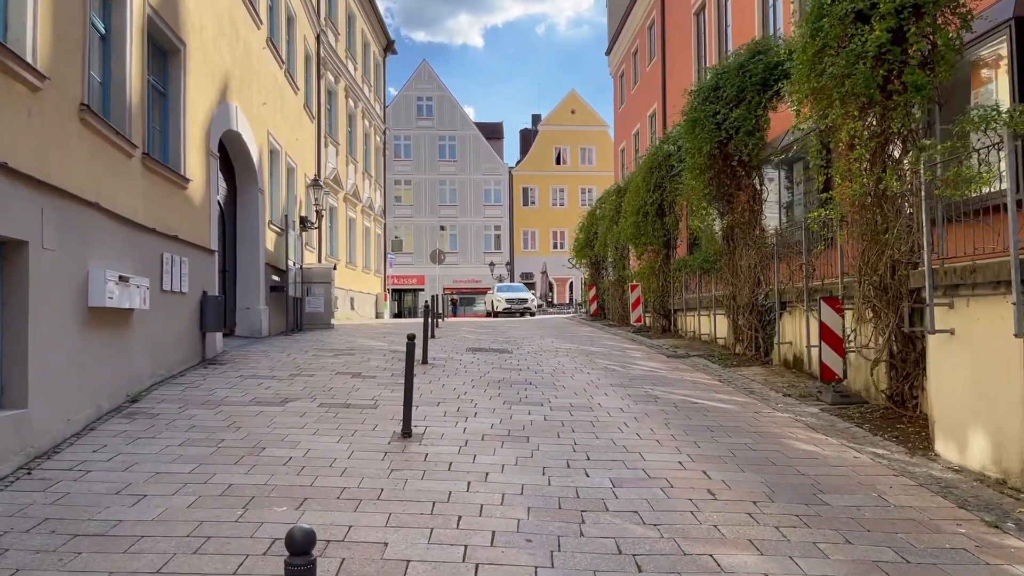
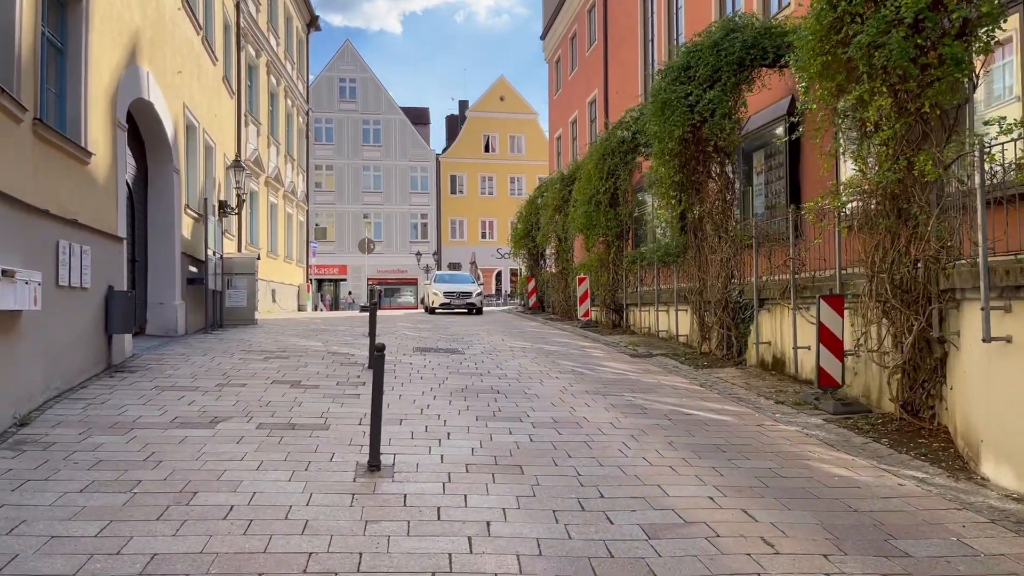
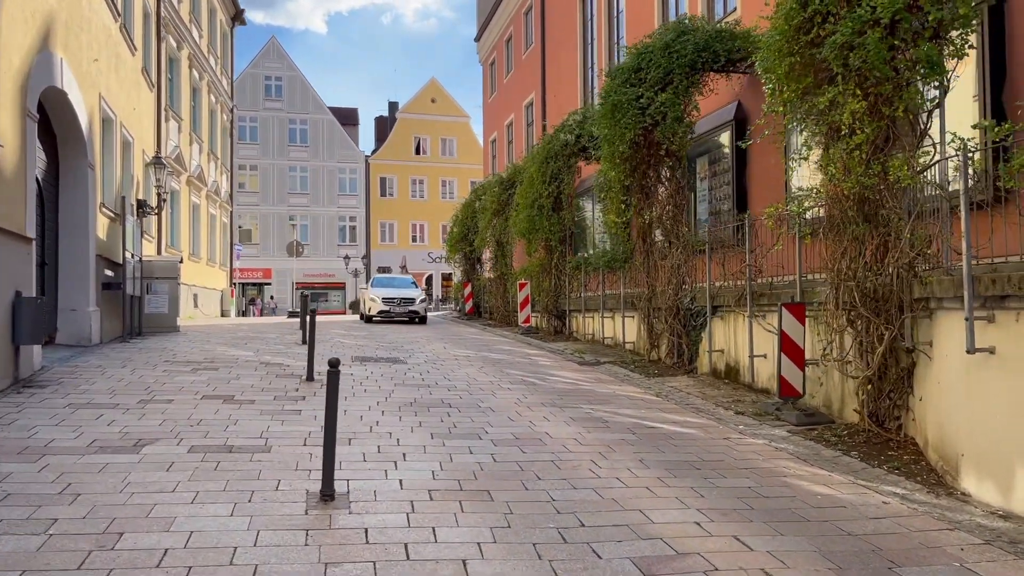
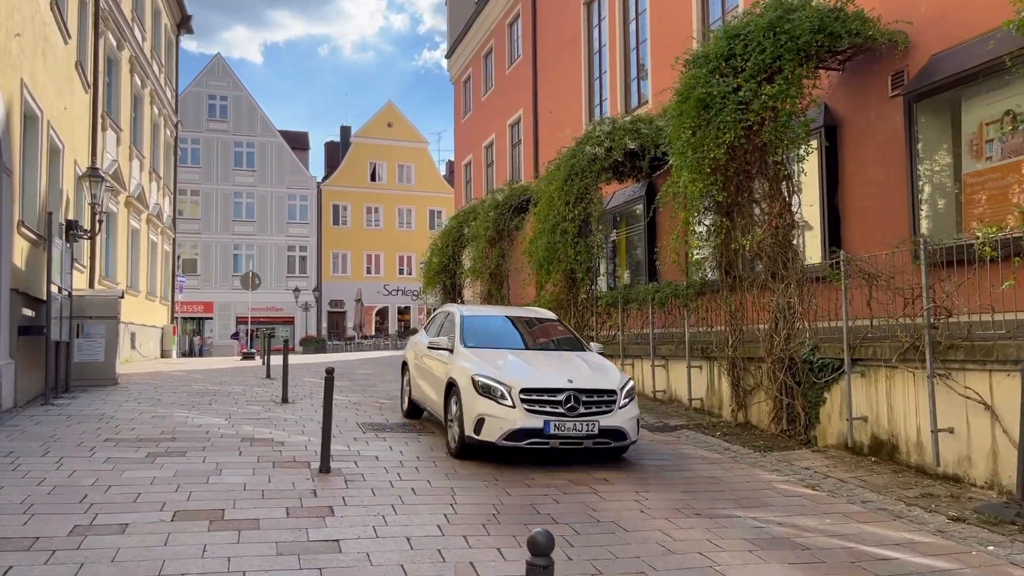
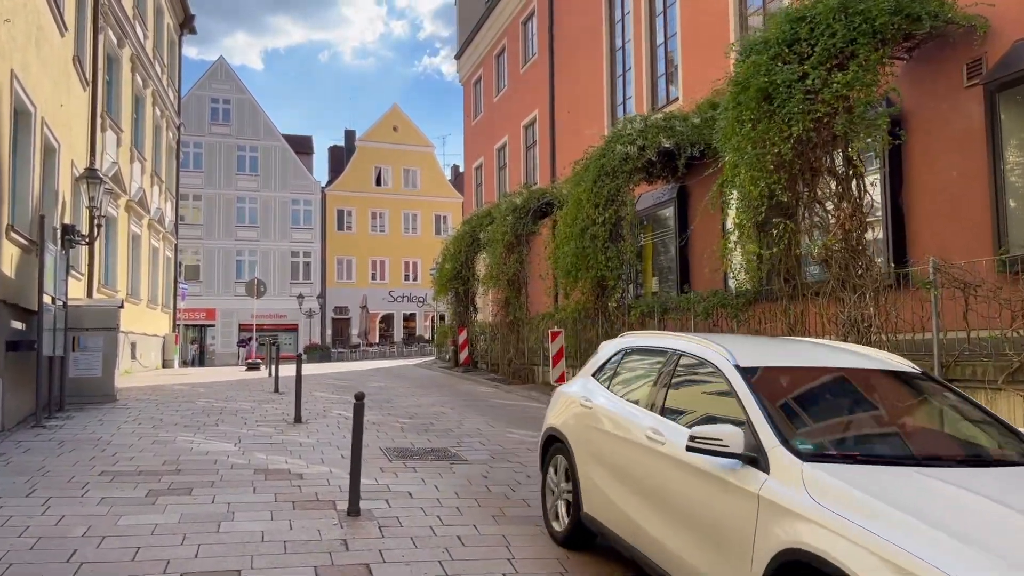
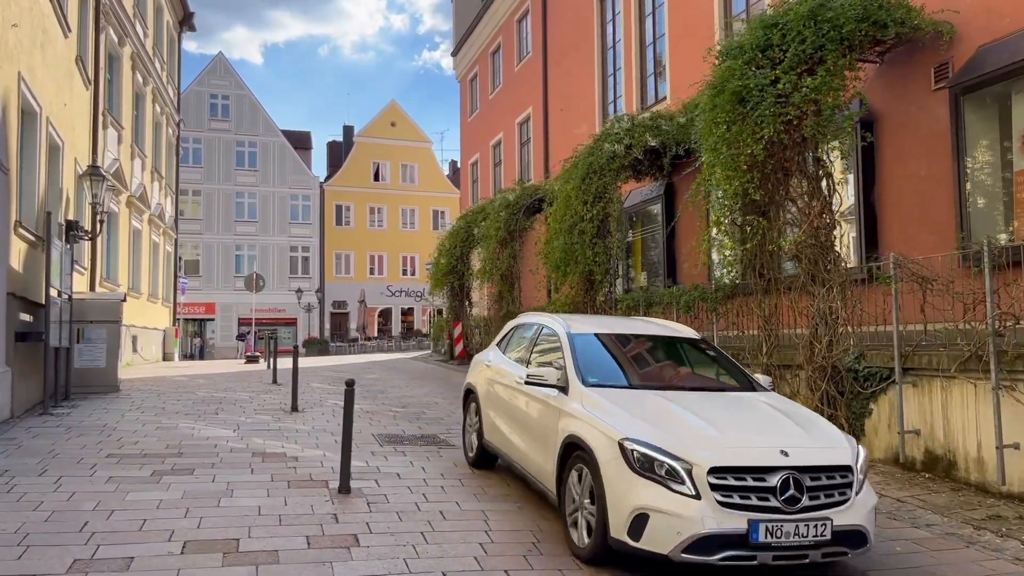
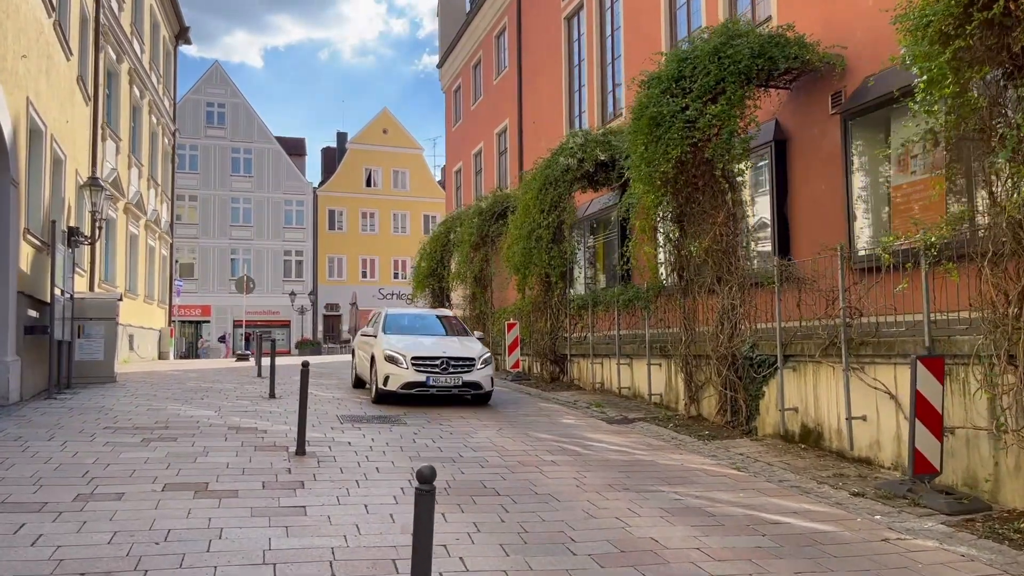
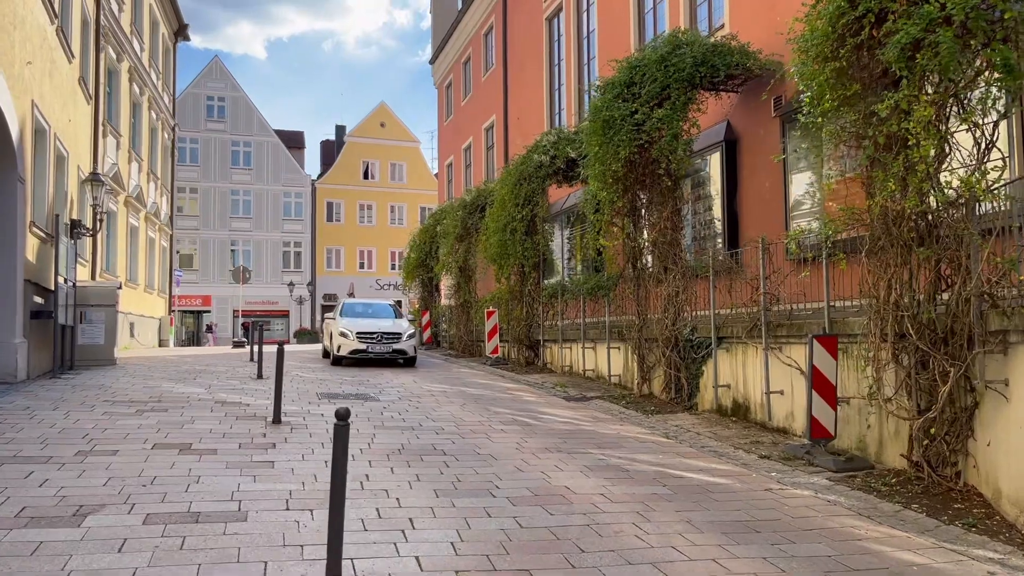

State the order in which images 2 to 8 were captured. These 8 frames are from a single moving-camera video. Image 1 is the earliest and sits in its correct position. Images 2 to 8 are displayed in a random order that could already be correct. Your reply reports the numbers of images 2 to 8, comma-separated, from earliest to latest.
2, 3, 8, 7, 4, 6, 5
